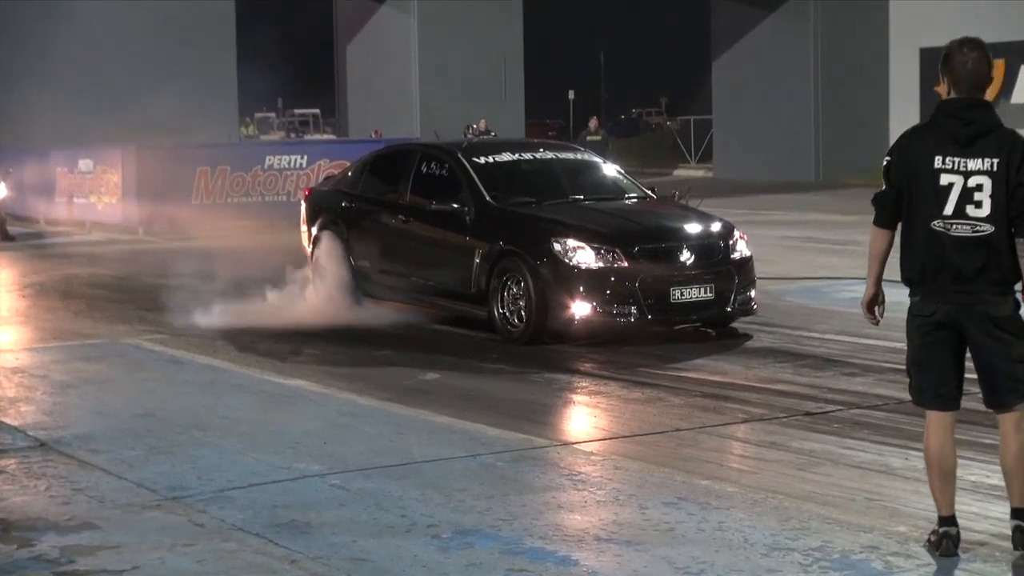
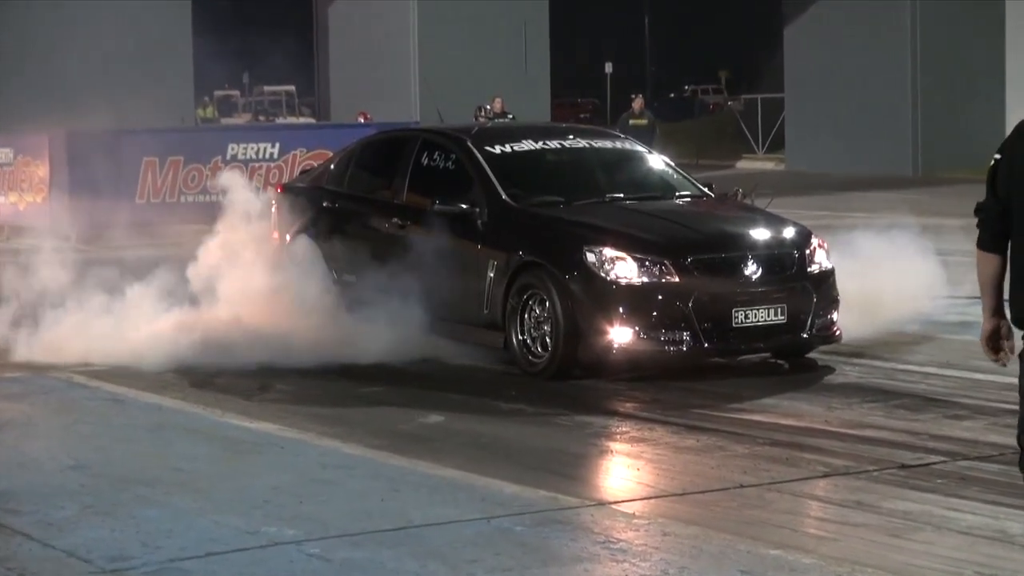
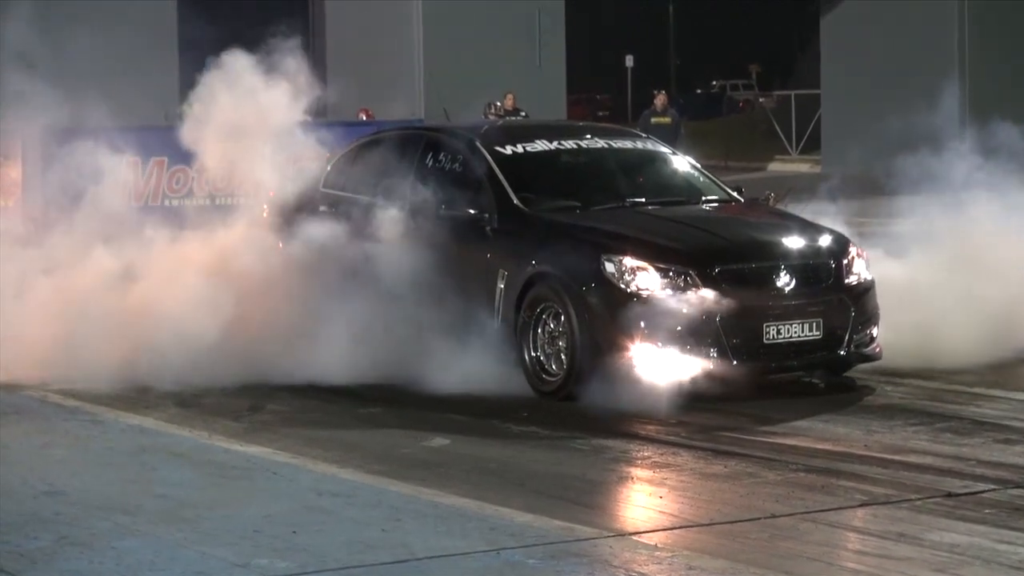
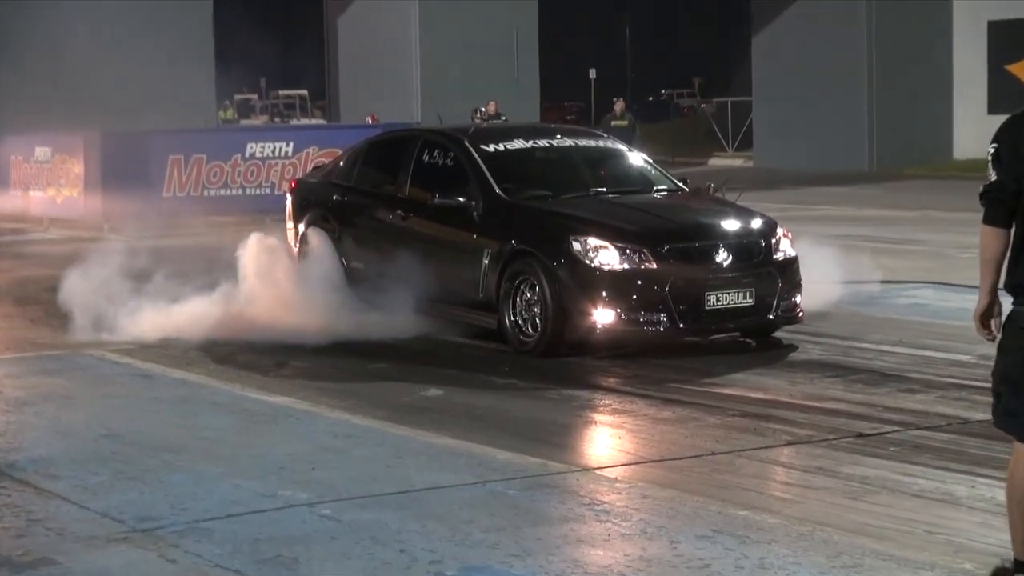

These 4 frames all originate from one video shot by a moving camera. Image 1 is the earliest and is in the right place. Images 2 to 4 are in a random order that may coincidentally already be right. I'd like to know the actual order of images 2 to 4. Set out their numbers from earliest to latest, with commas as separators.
4, 2, 3
